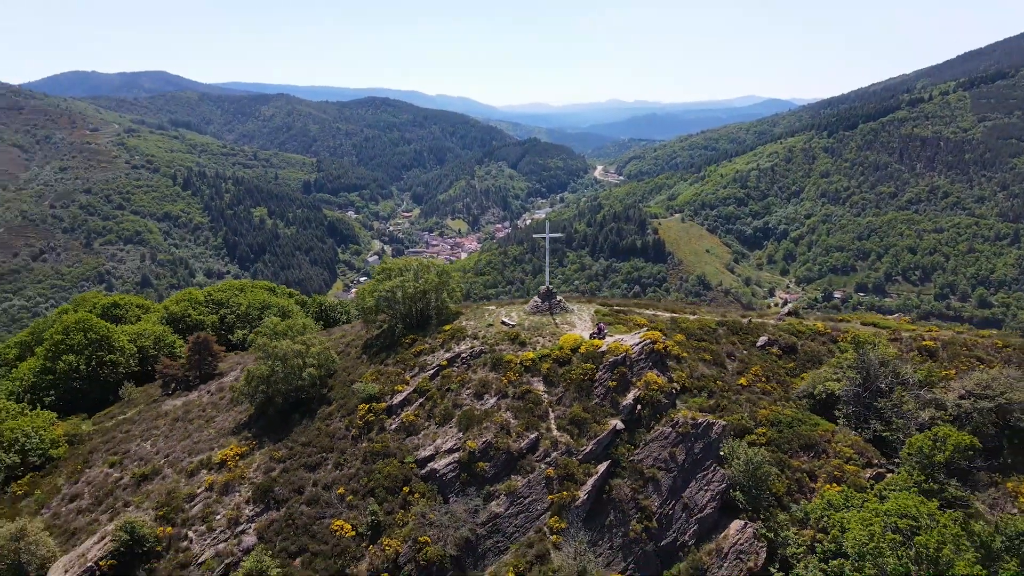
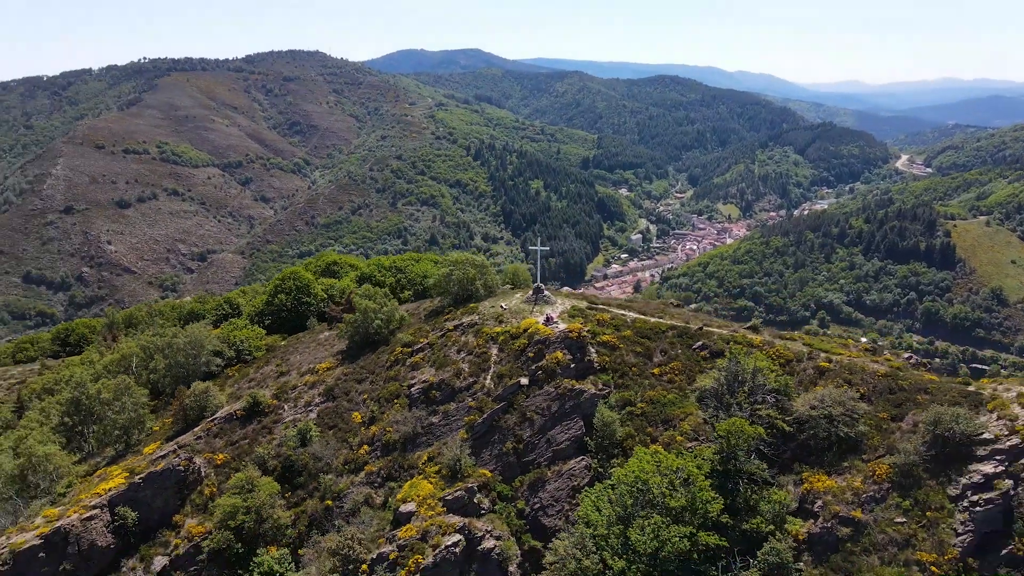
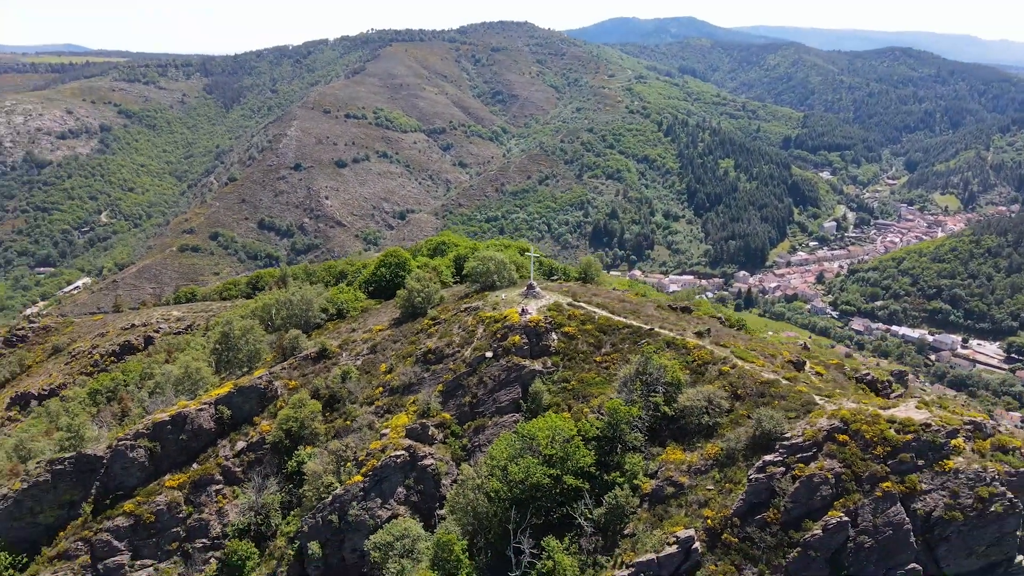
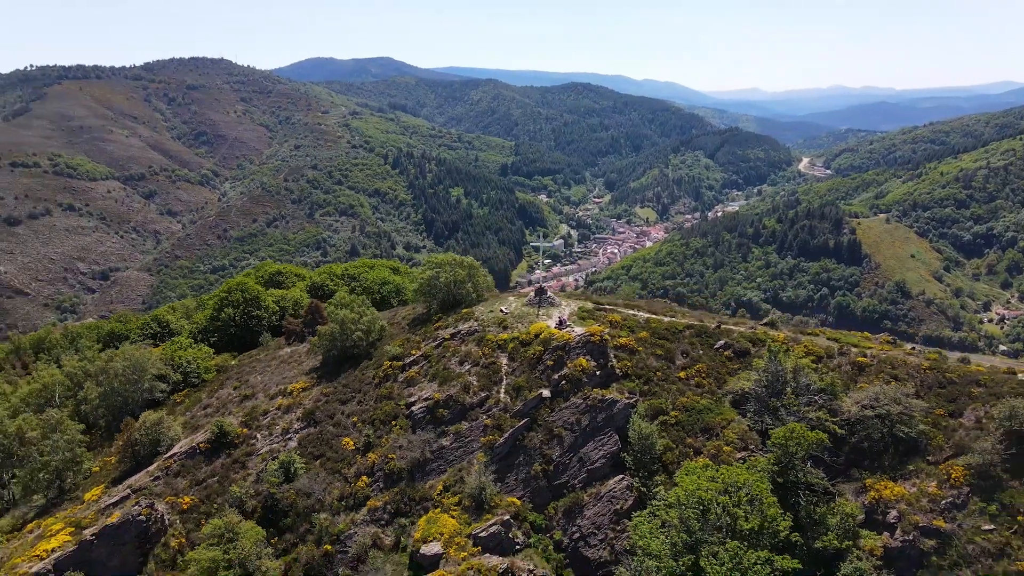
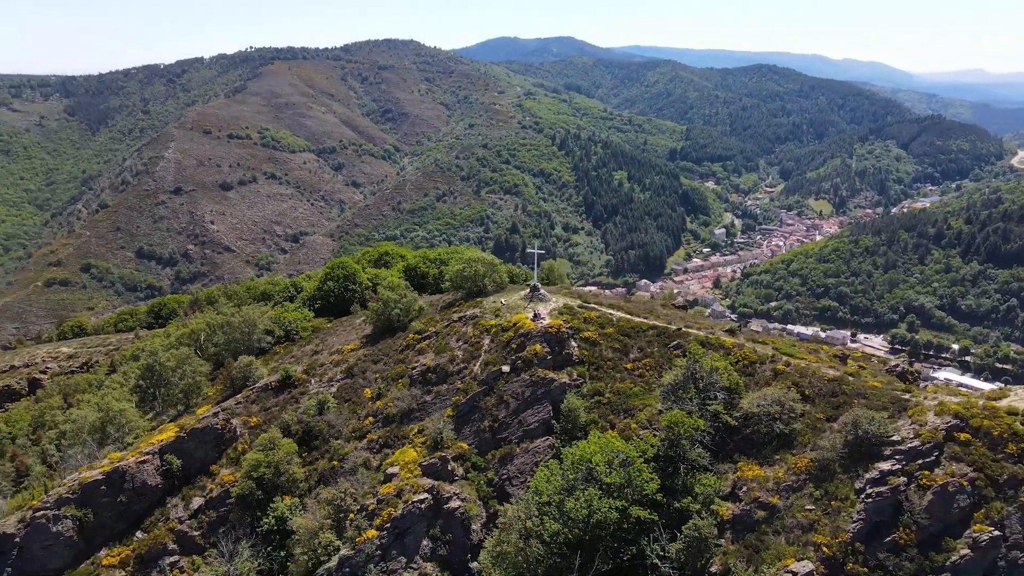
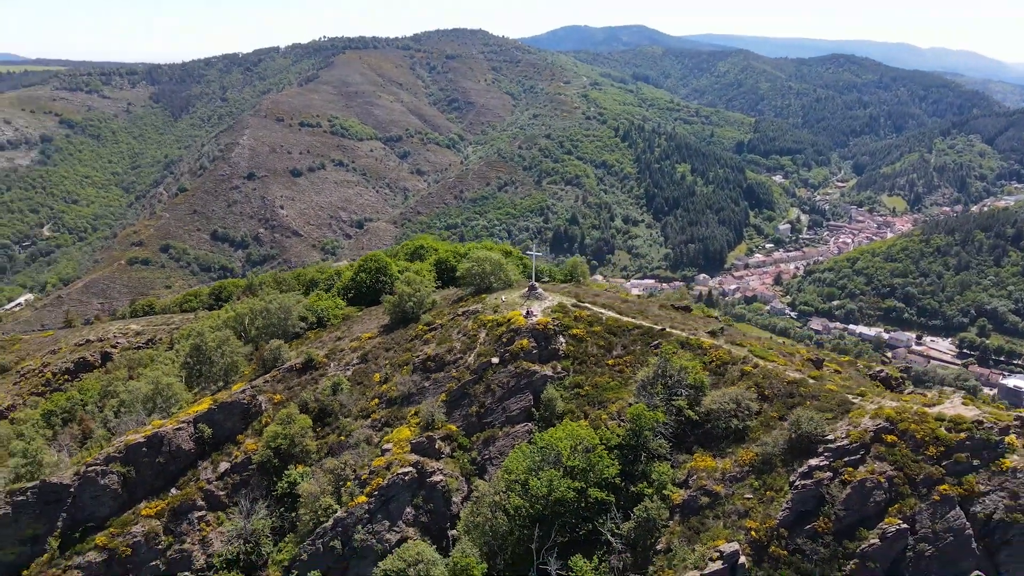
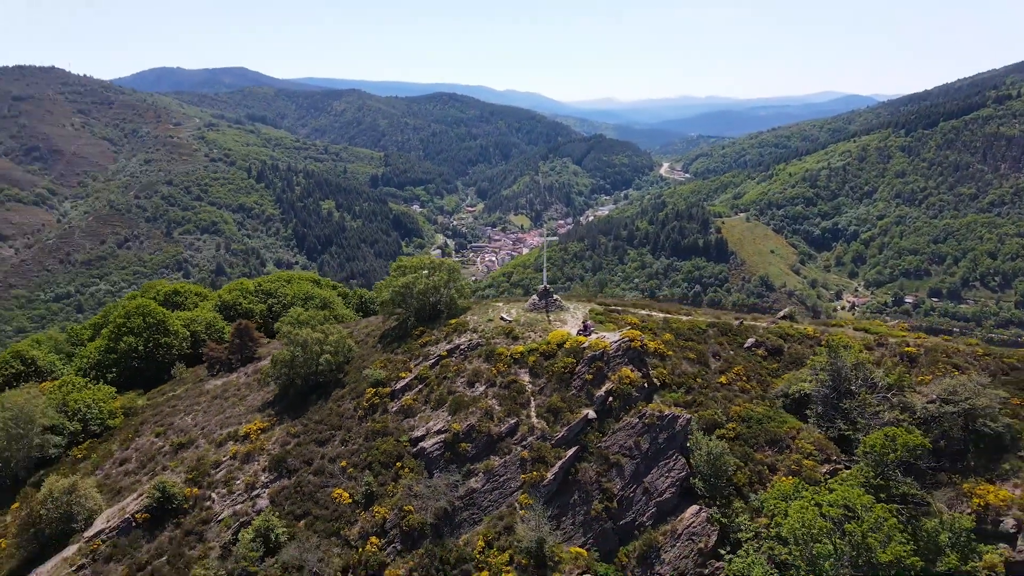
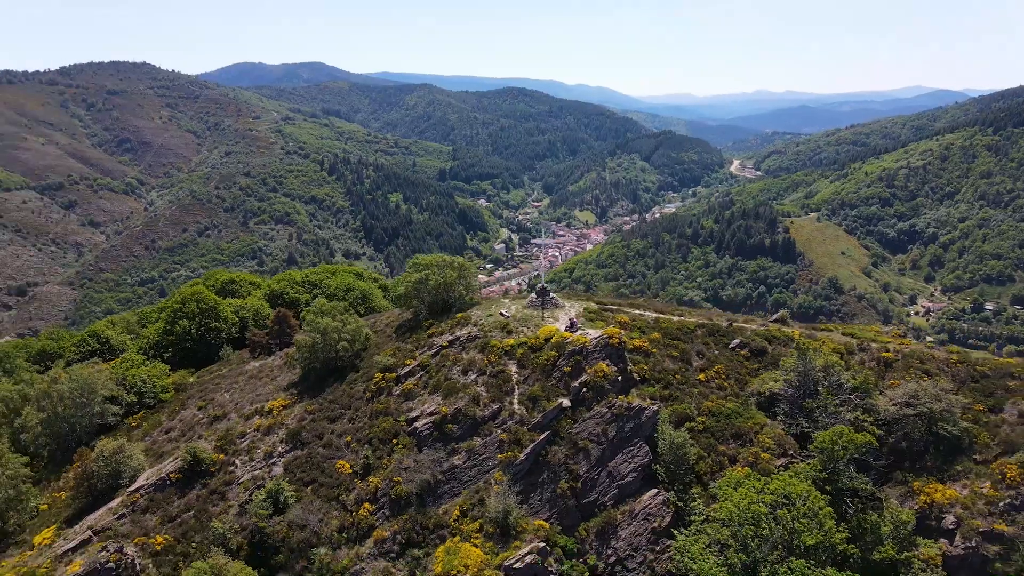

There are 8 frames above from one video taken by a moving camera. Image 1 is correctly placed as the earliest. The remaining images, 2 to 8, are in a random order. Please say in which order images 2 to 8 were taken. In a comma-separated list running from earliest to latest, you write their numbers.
7, 8, 4, 2, 5, 6, 3
